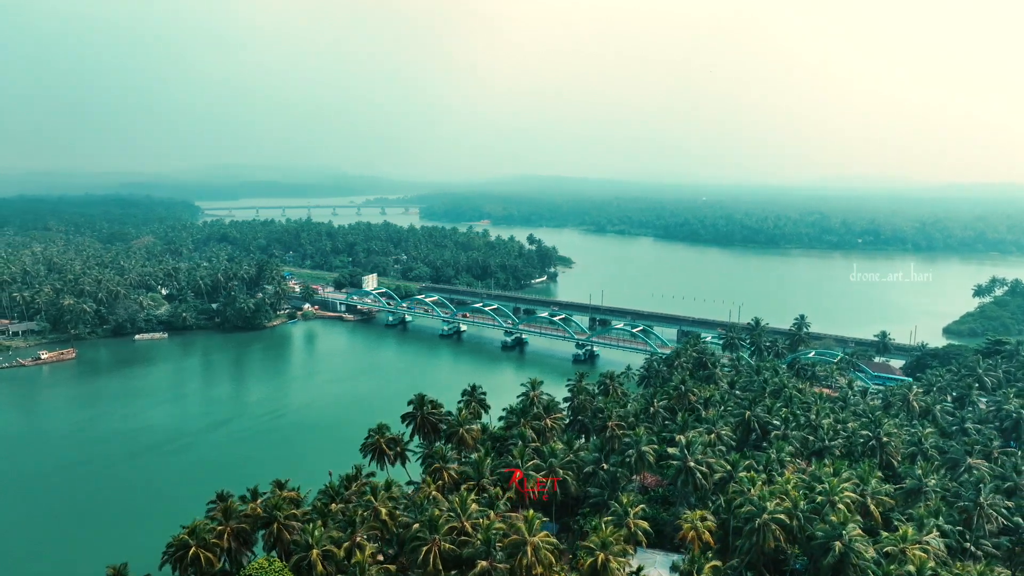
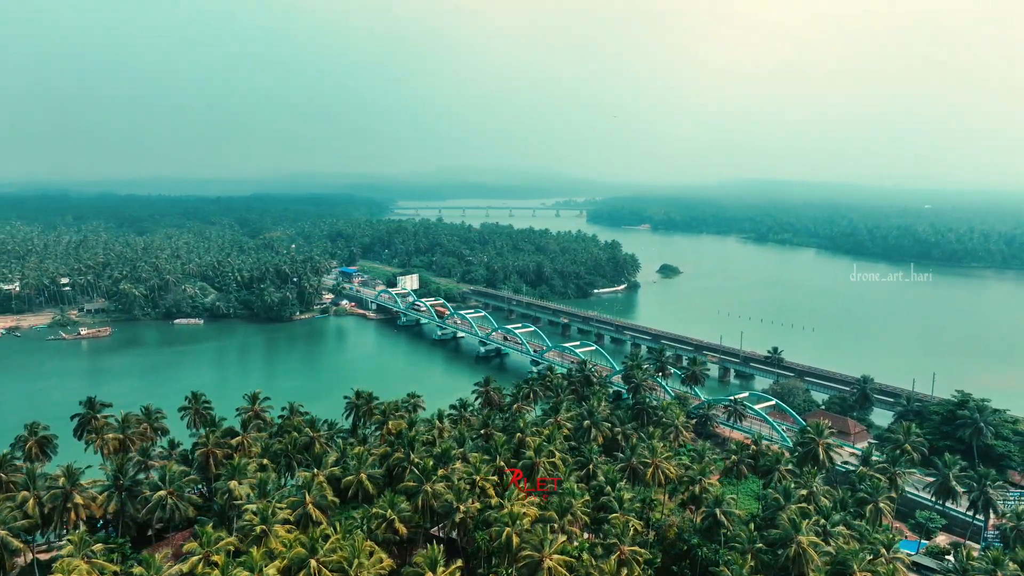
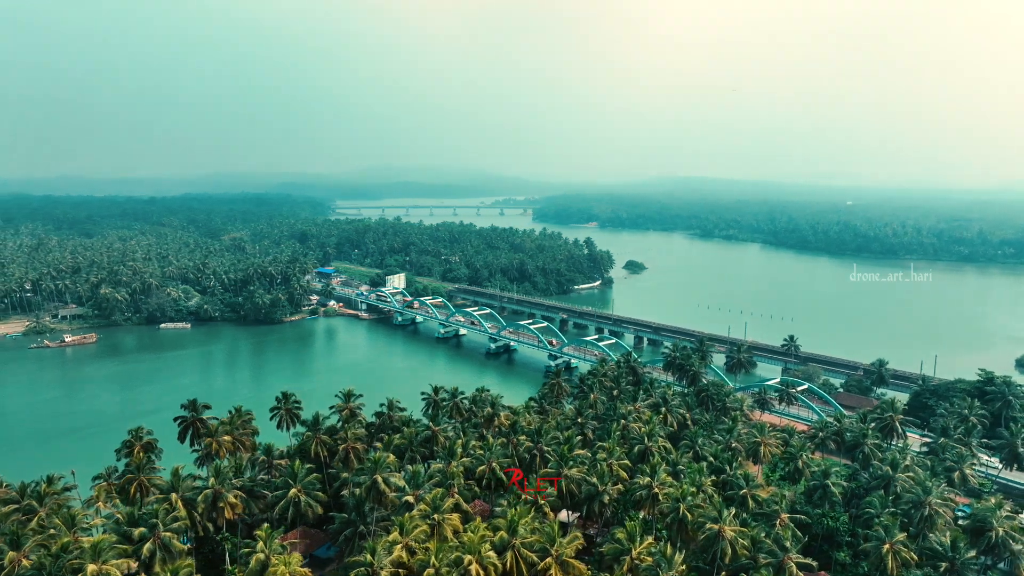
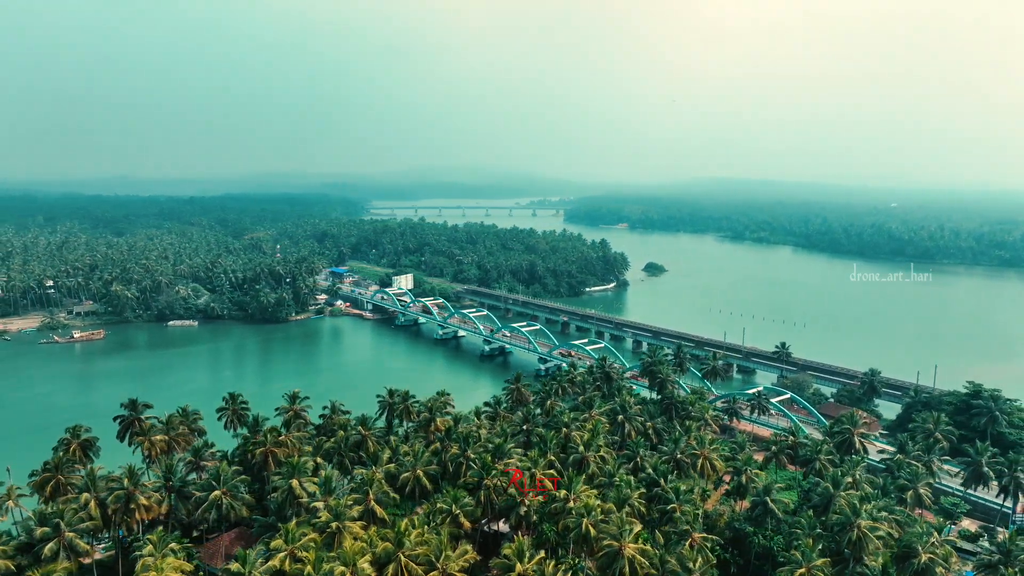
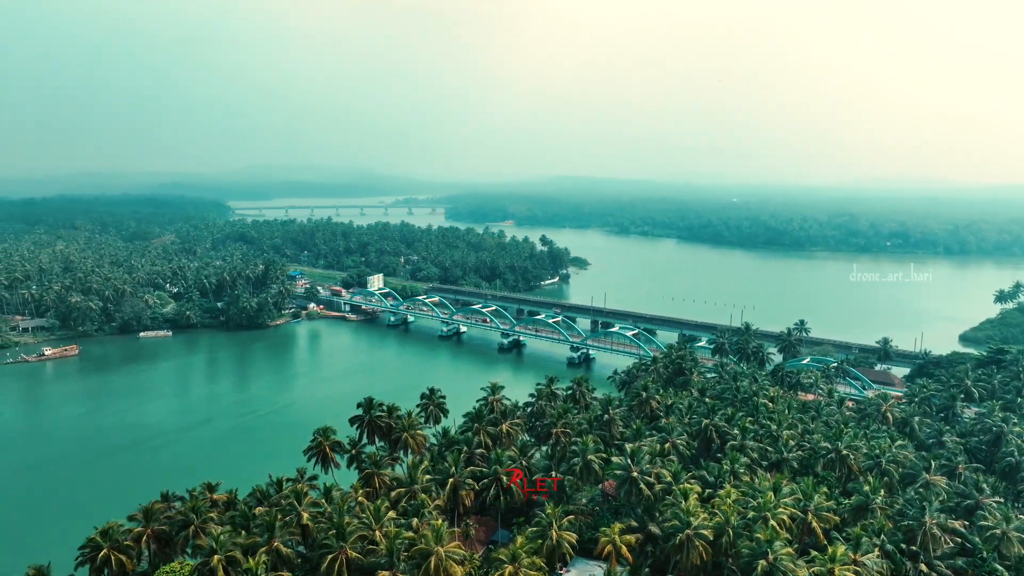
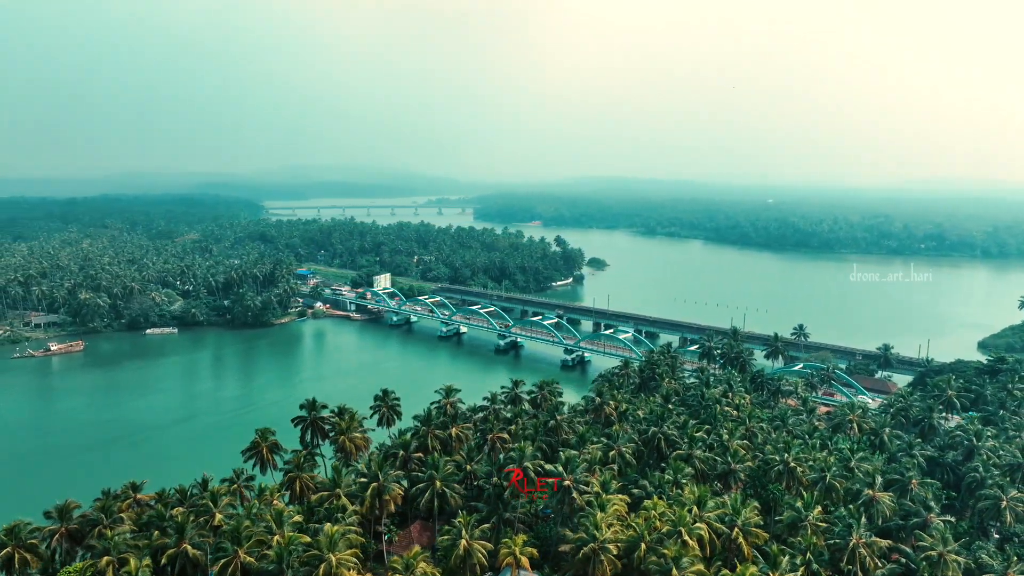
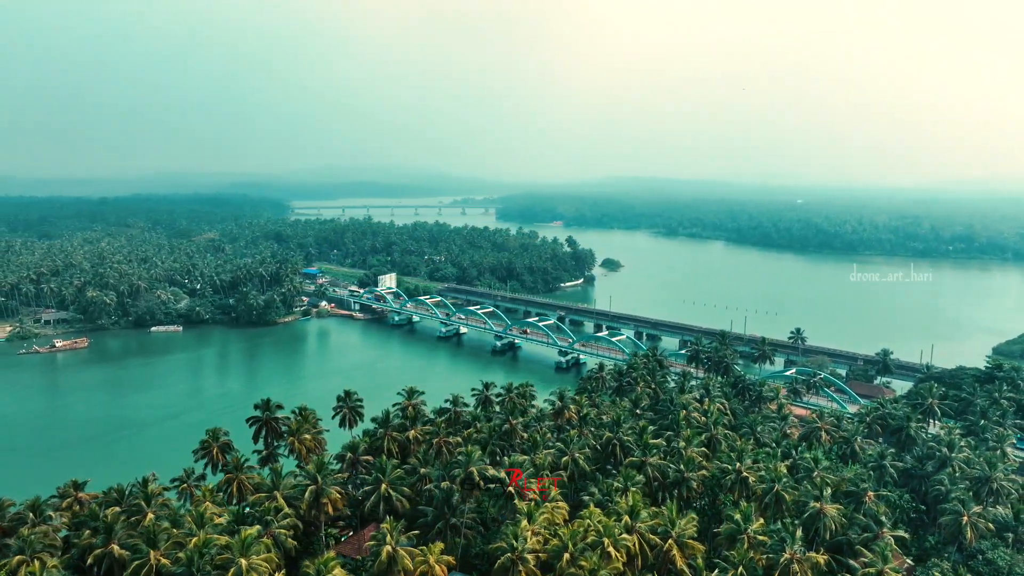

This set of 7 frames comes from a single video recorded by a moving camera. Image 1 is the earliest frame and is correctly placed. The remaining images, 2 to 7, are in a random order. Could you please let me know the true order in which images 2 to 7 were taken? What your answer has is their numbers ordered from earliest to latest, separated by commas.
5, 6, 7, 3, 4, 2
